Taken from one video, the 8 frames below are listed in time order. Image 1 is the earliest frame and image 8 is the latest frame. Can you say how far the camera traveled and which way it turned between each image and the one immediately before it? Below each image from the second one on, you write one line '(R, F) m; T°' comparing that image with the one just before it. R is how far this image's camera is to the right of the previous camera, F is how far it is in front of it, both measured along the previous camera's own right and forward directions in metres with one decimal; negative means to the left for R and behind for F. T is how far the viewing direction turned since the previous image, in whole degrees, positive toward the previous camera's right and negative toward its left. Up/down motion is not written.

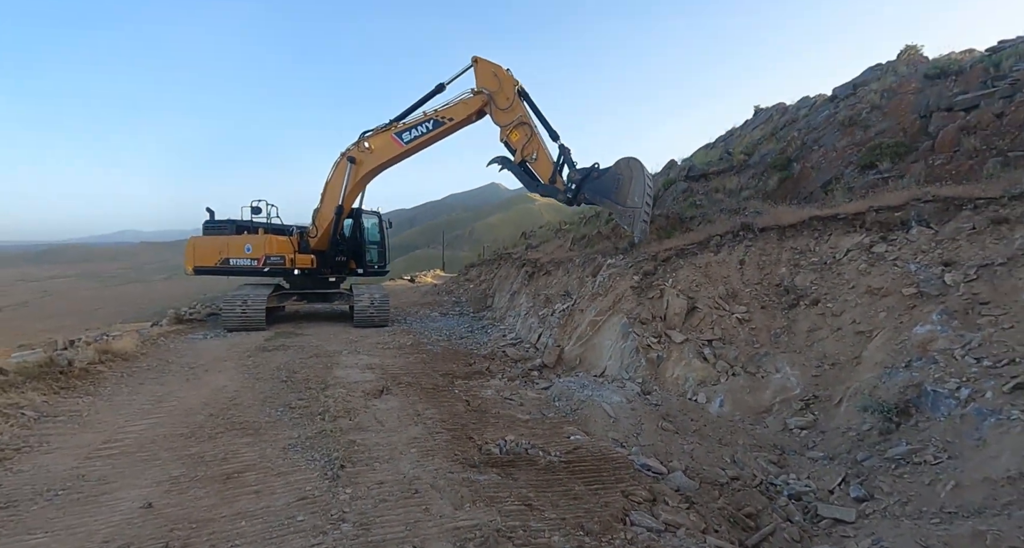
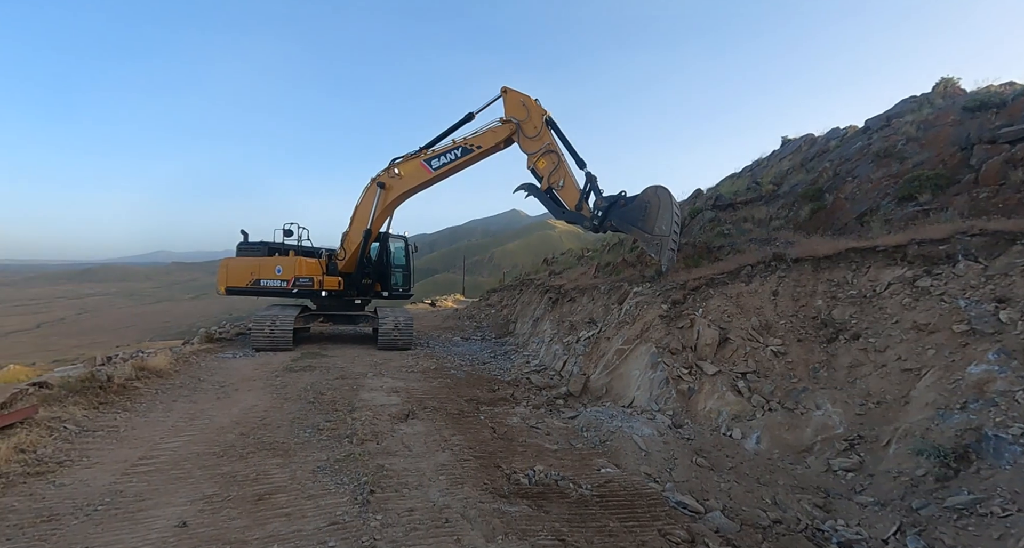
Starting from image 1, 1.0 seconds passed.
(-0.1, 0.0) m; -2°
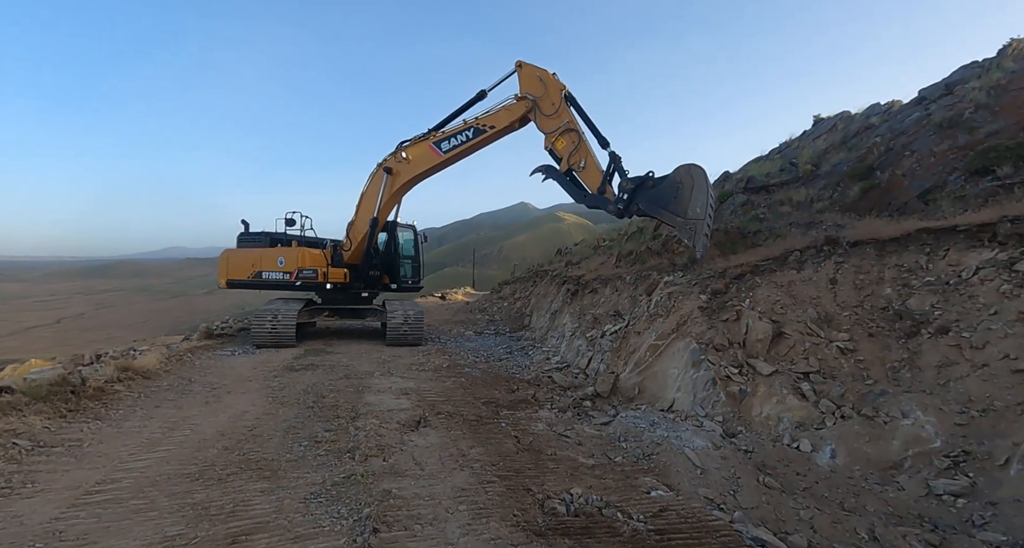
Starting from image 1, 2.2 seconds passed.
(-0.2, +0.7) m; -1°
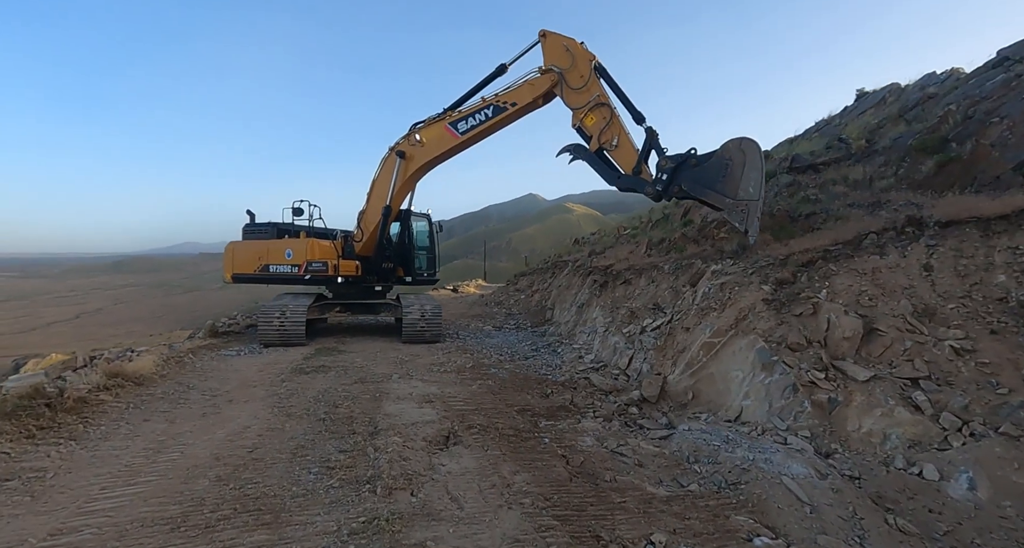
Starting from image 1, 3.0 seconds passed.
(-0.3, +0.8) m; -1°
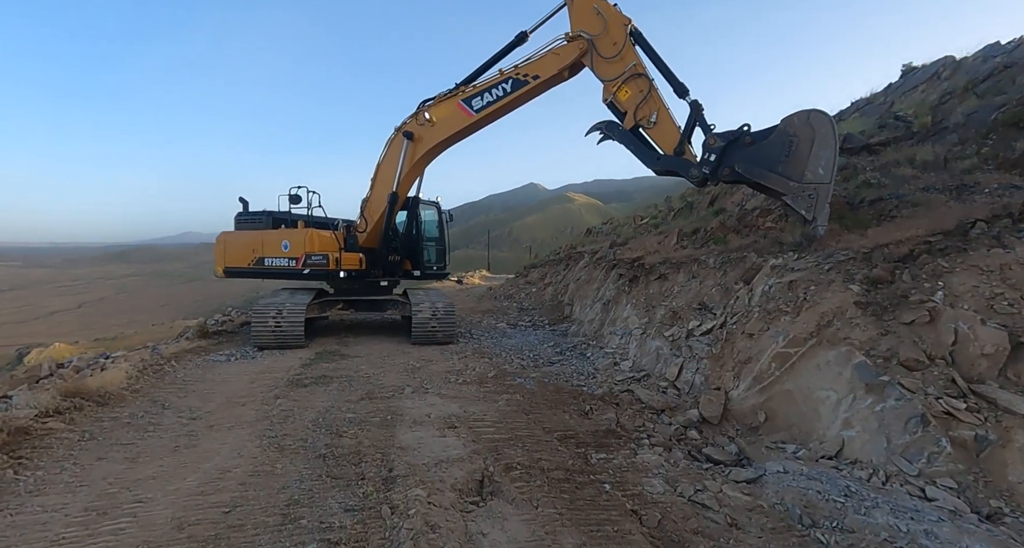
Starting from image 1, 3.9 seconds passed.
(-0.4, +1.0) m; 0°
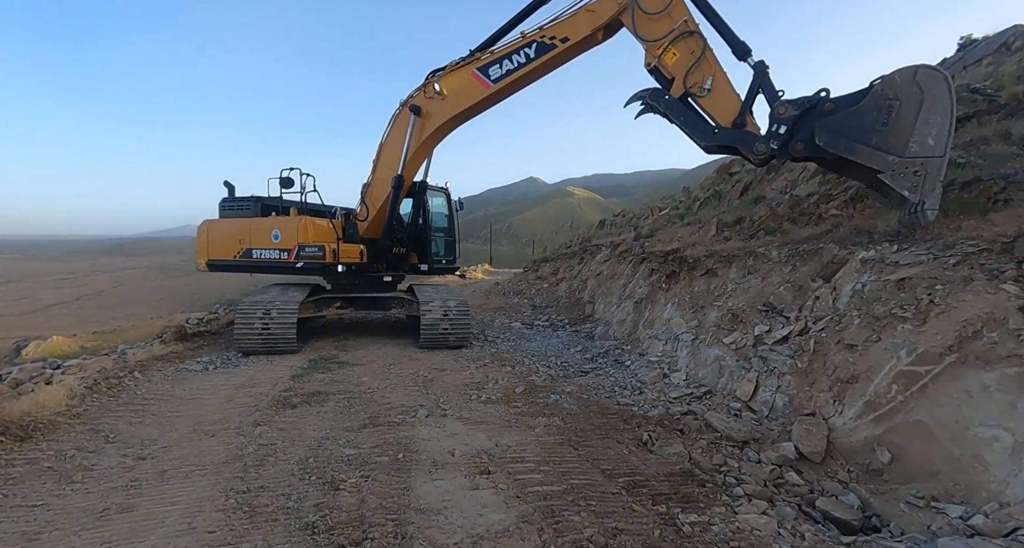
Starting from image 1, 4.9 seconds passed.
(-0.4, +1.1) m; 0°
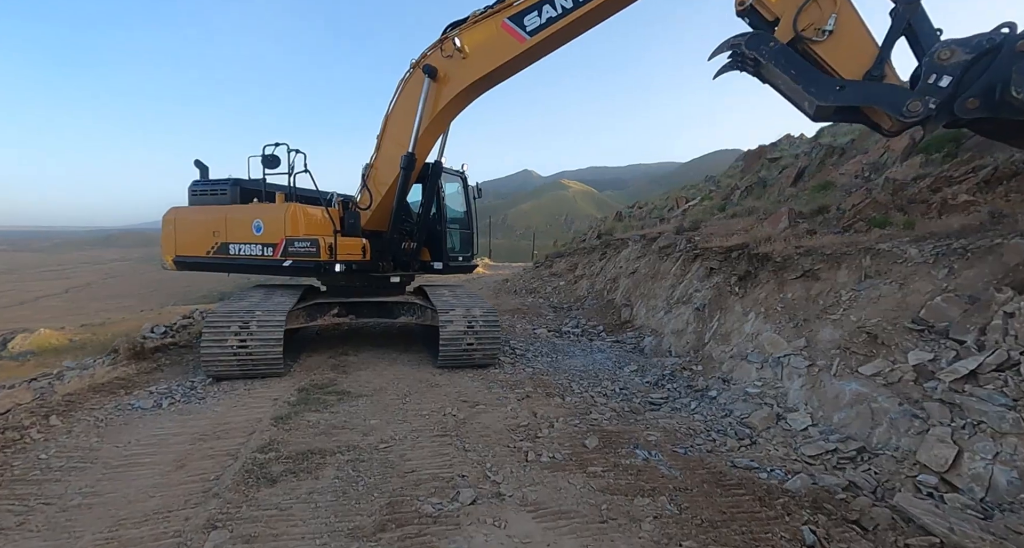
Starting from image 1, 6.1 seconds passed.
(-0.6, +1.6) m; +1°
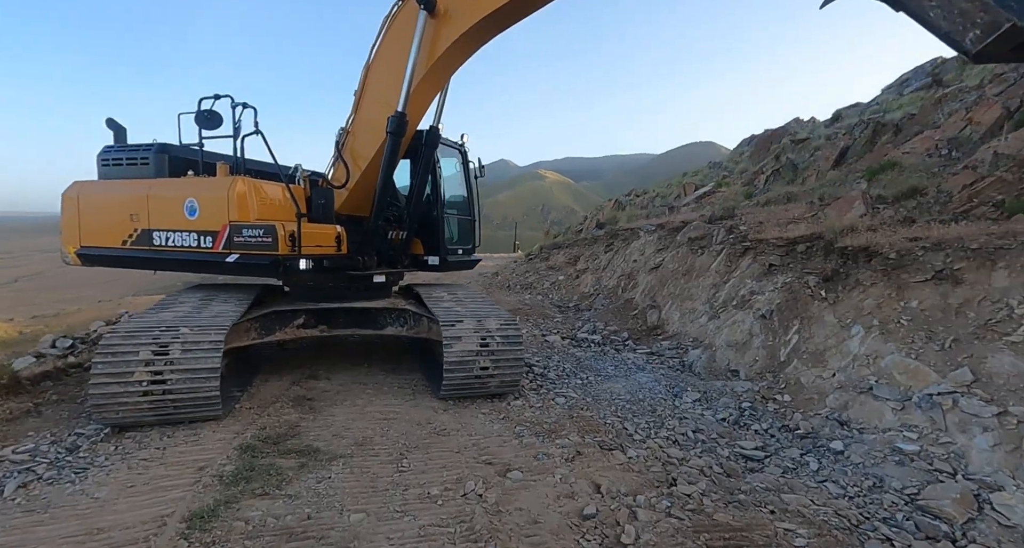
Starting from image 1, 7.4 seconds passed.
(-0.5, +1.7) m; +3°
